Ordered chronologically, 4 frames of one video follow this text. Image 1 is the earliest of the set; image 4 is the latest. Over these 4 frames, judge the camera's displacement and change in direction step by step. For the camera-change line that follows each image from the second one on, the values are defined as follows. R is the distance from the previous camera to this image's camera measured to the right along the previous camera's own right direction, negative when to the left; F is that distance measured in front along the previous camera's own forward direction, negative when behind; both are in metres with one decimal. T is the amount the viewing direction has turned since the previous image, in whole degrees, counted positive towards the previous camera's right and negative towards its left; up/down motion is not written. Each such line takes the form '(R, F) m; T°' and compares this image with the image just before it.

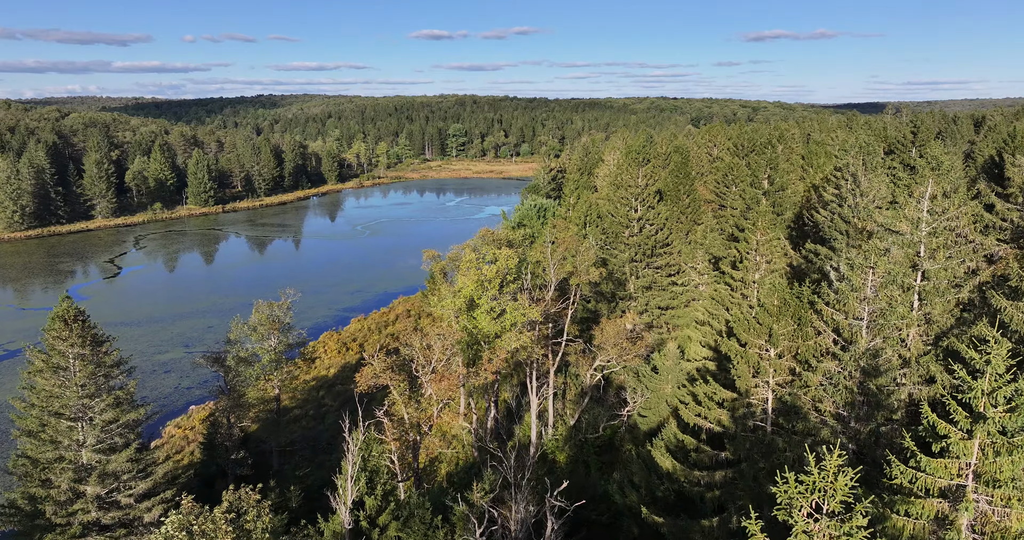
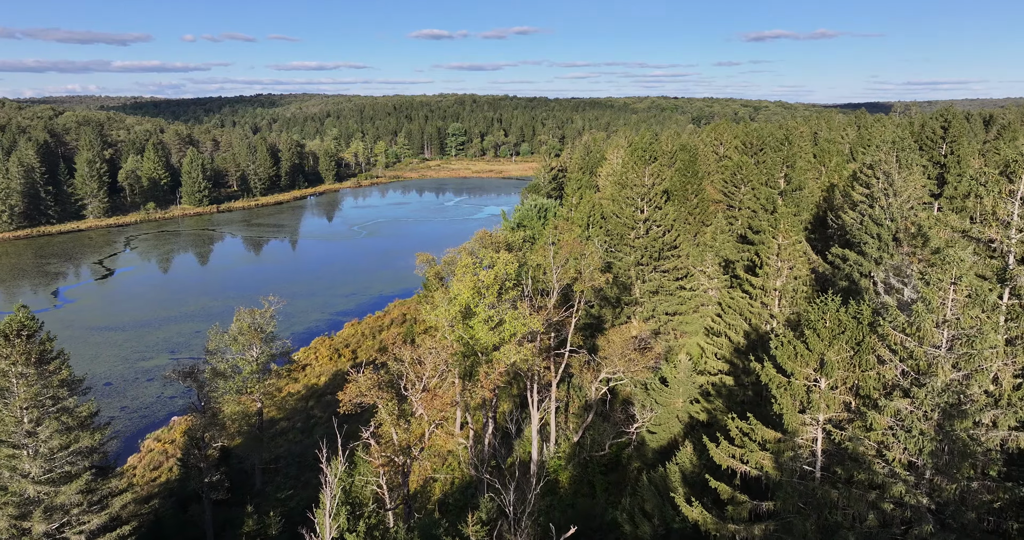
(0.0, +1.8) m; 0°
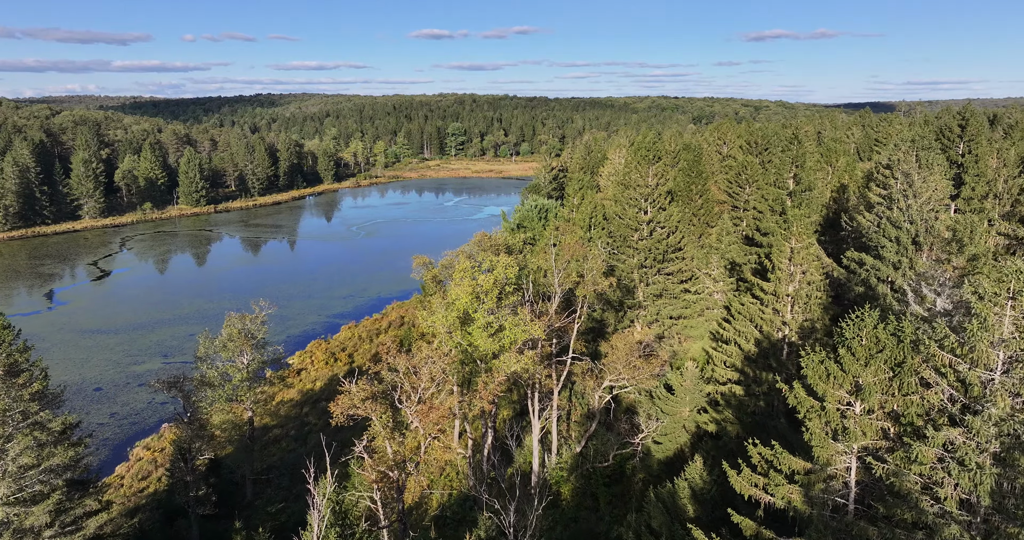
(0.0, +0.9) m; 0°
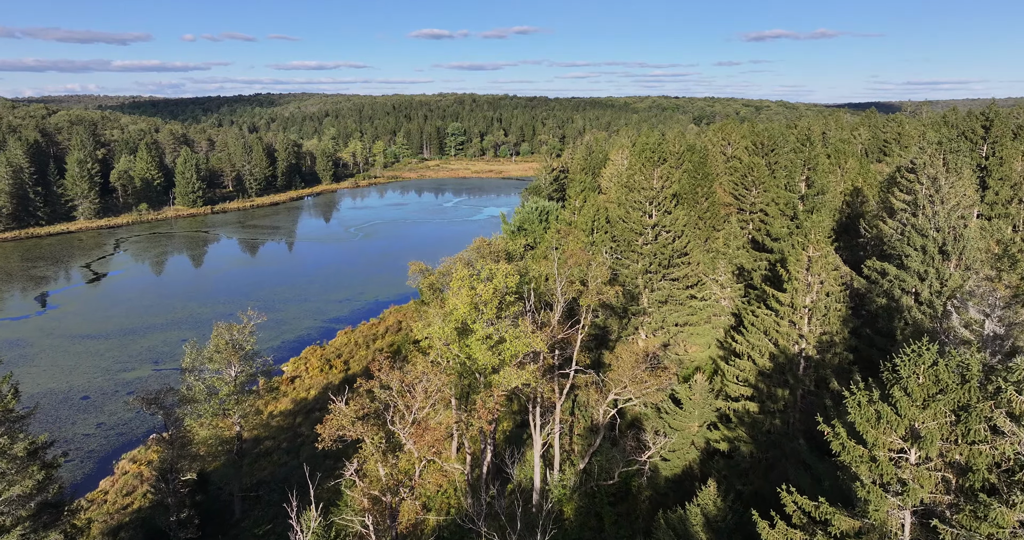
(0.0, +1.1) m; 0°
